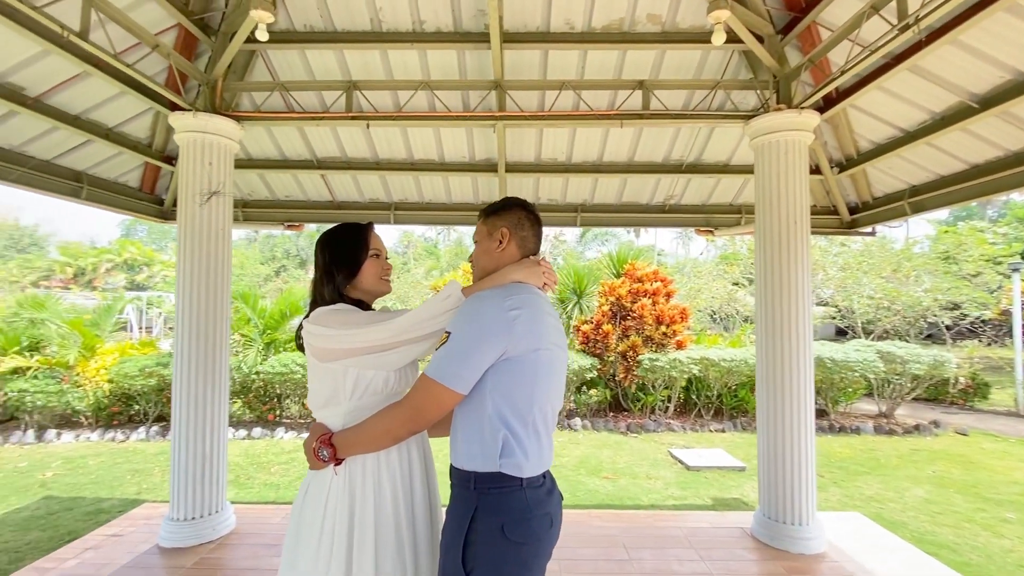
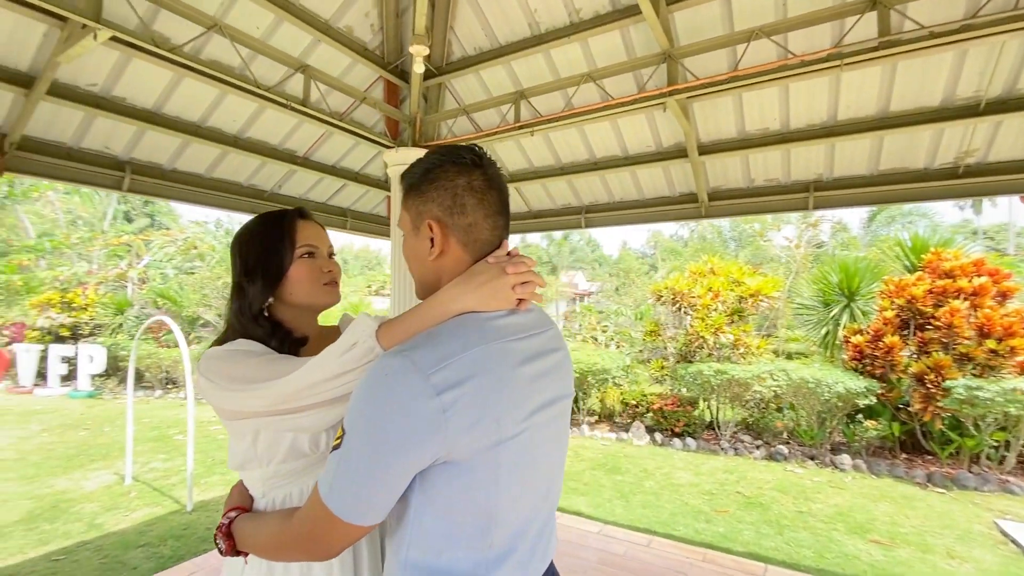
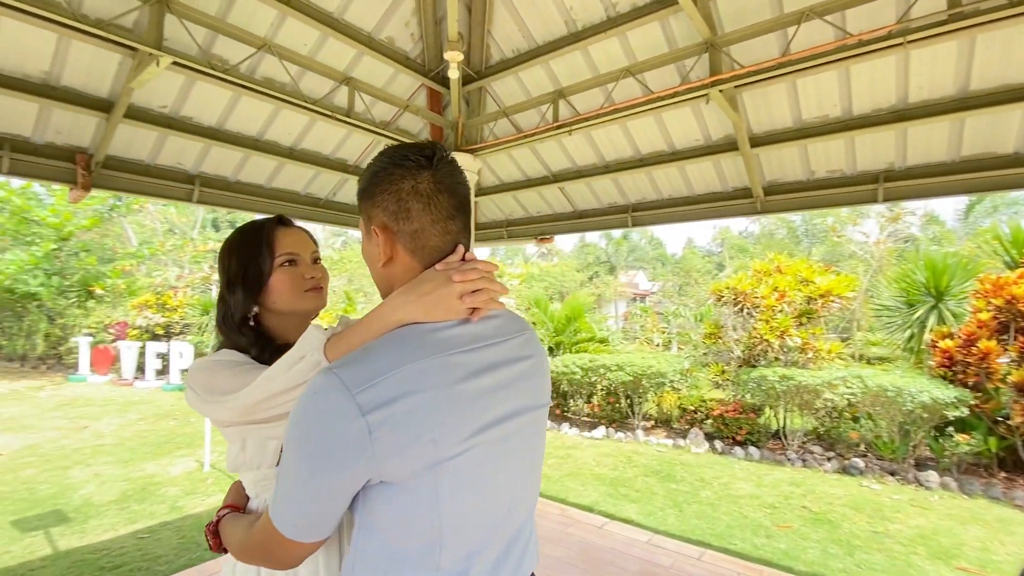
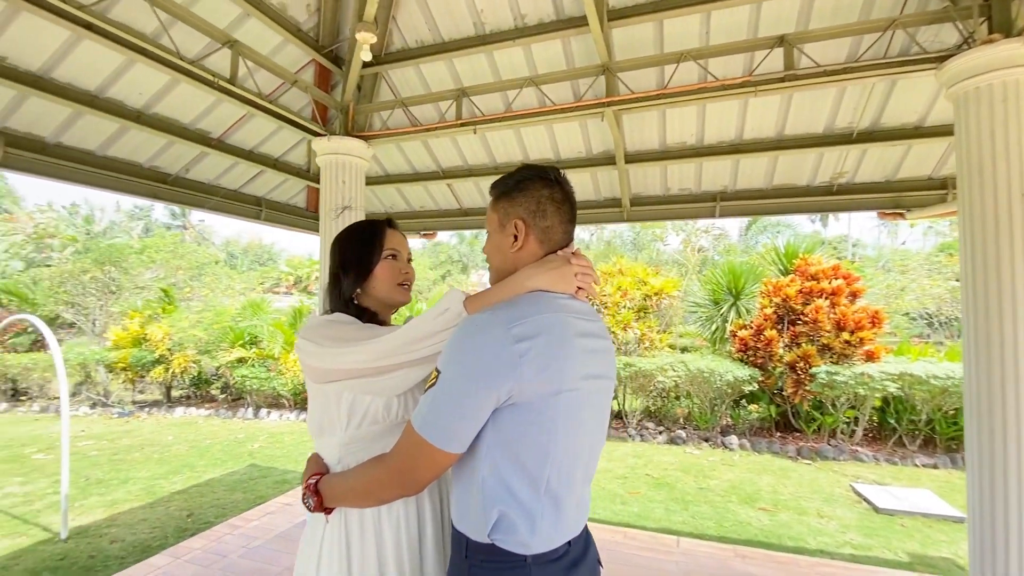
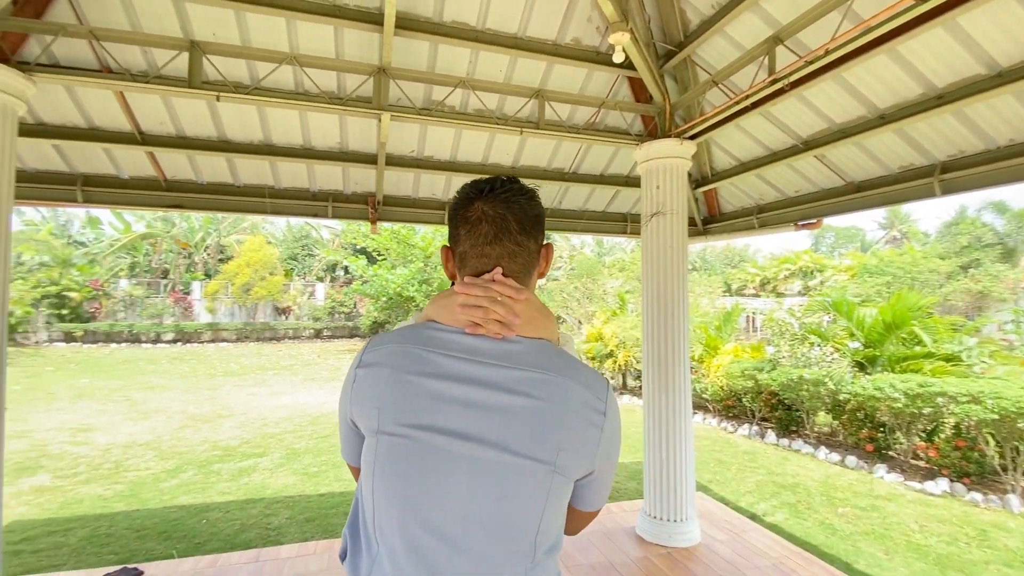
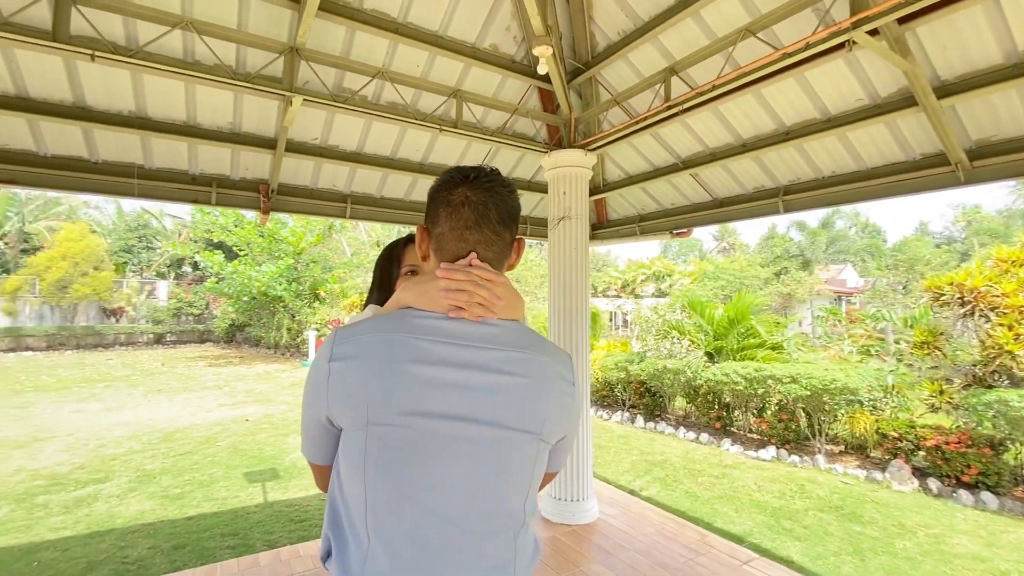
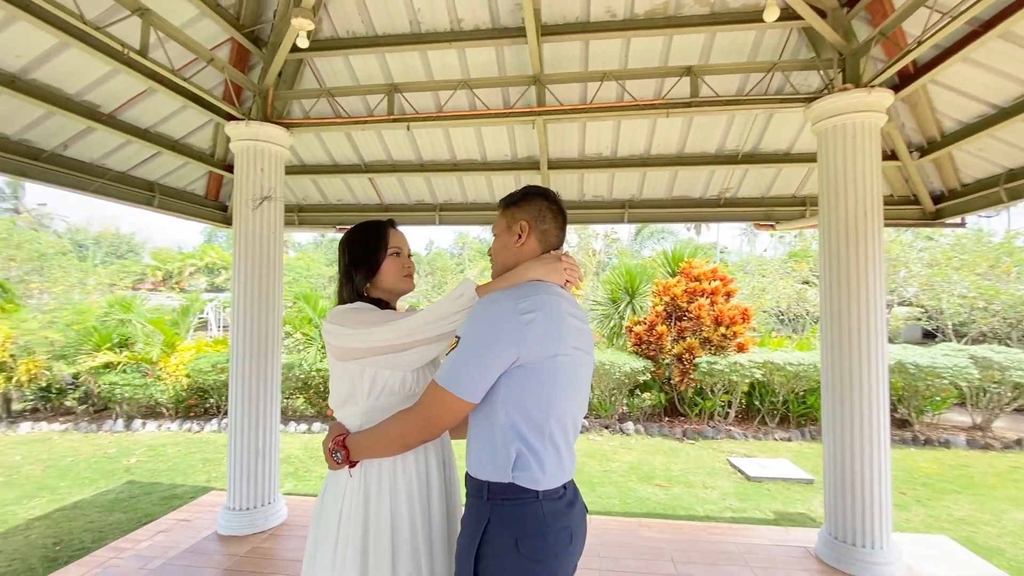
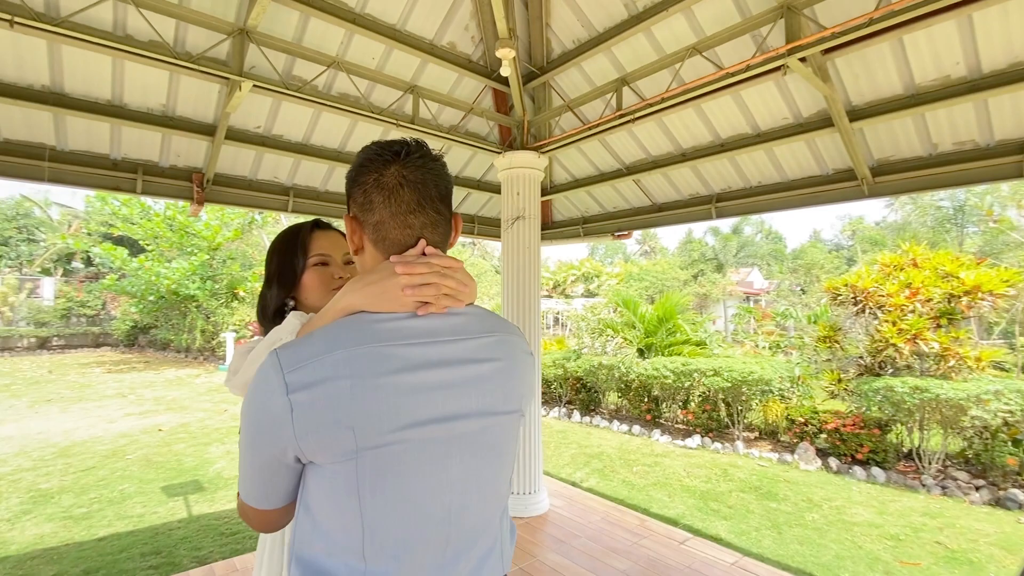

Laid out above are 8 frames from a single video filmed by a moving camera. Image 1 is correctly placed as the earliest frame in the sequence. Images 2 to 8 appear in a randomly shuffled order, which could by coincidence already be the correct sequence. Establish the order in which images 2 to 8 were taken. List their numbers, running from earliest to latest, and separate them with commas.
7, 4, 2, 3, 8, 6, 5
